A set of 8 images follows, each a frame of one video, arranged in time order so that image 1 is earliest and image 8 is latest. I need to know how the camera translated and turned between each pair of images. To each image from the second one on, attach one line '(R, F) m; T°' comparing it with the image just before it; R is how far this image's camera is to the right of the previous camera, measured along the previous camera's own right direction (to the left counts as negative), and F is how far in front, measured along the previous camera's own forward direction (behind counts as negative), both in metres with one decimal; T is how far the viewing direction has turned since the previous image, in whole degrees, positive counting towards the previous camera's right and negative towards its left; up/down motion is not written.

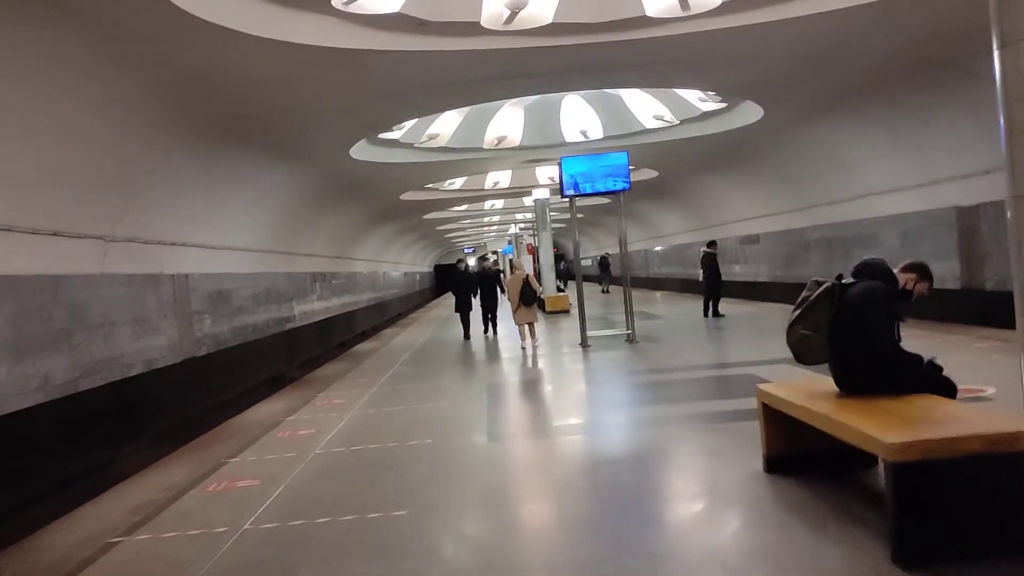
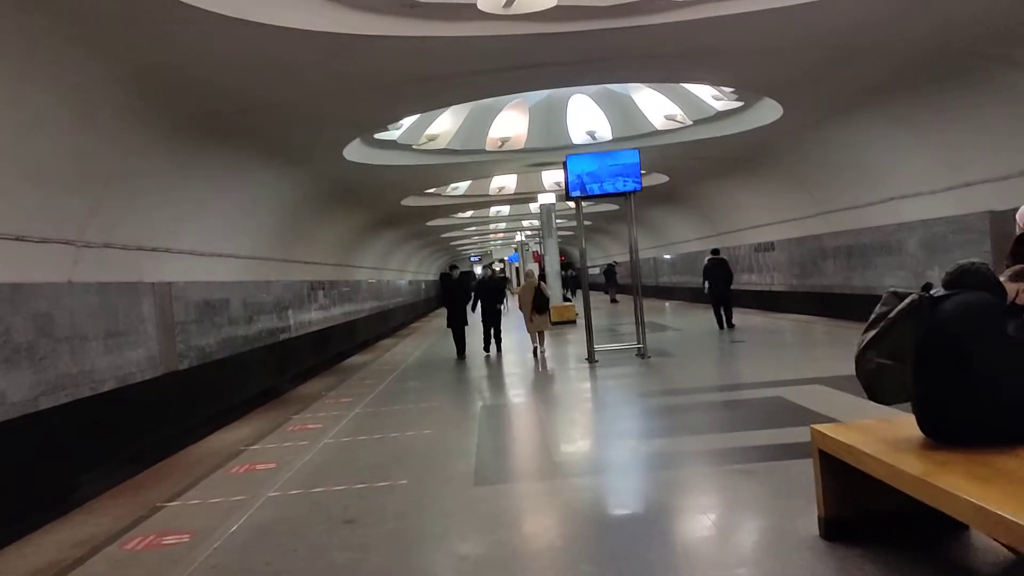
(+0.1, +0.7) m; -1°
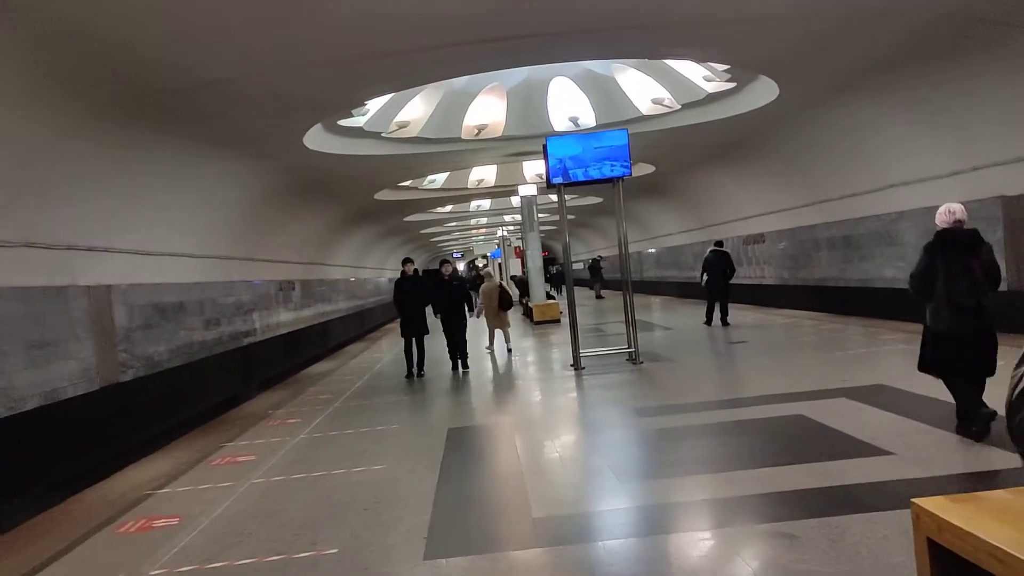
(+0.1, +0.9) m; +1°
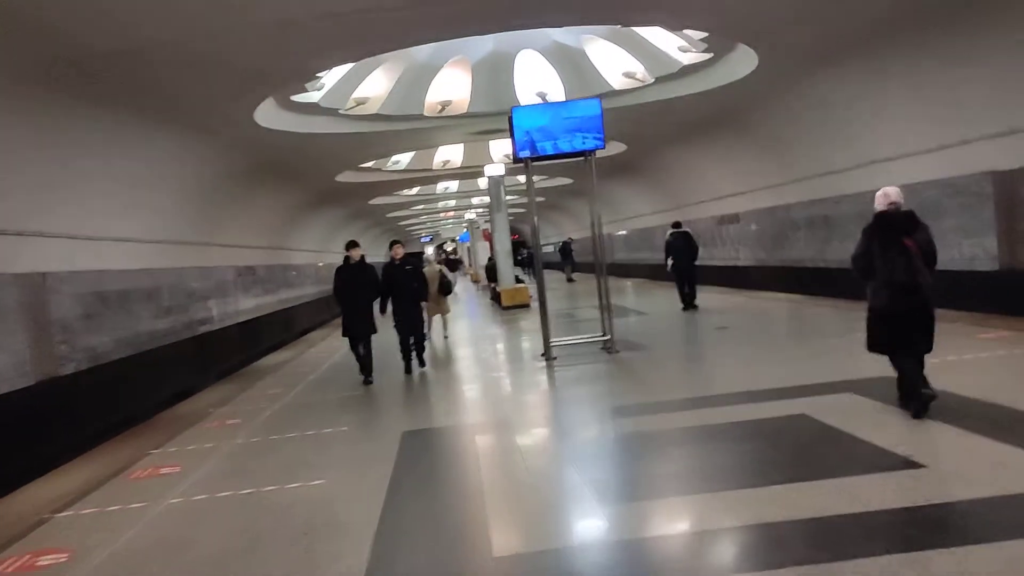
(+0.1, +0.6) m; +2°
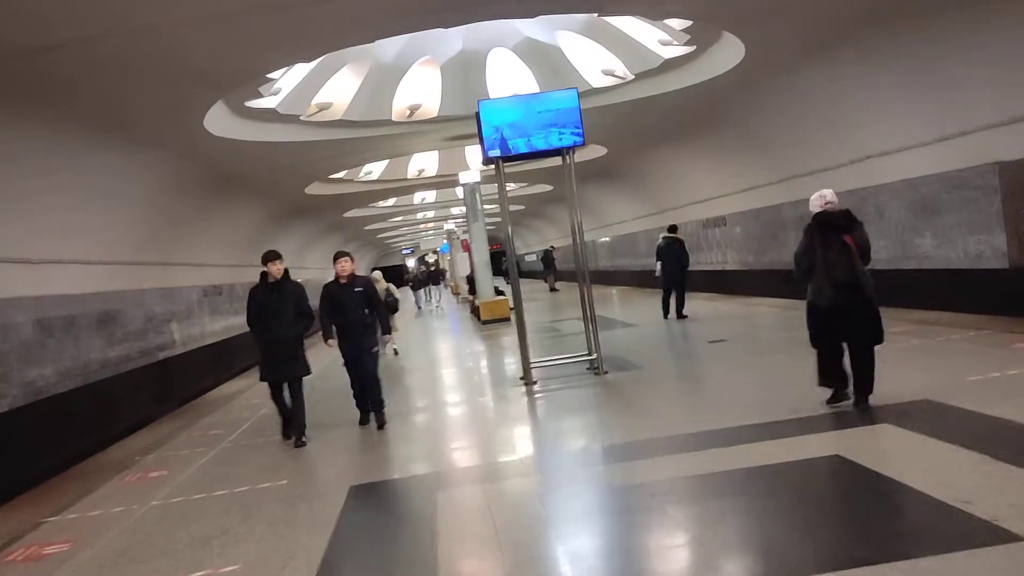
(+0.1, +0.7) m; +1°
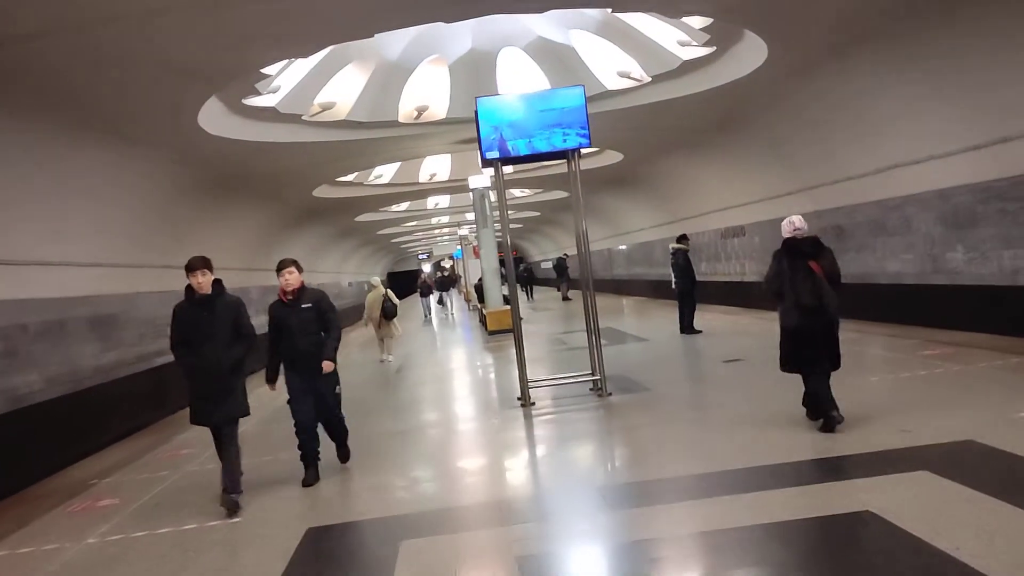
(+0.1, +0.5) m; -1°
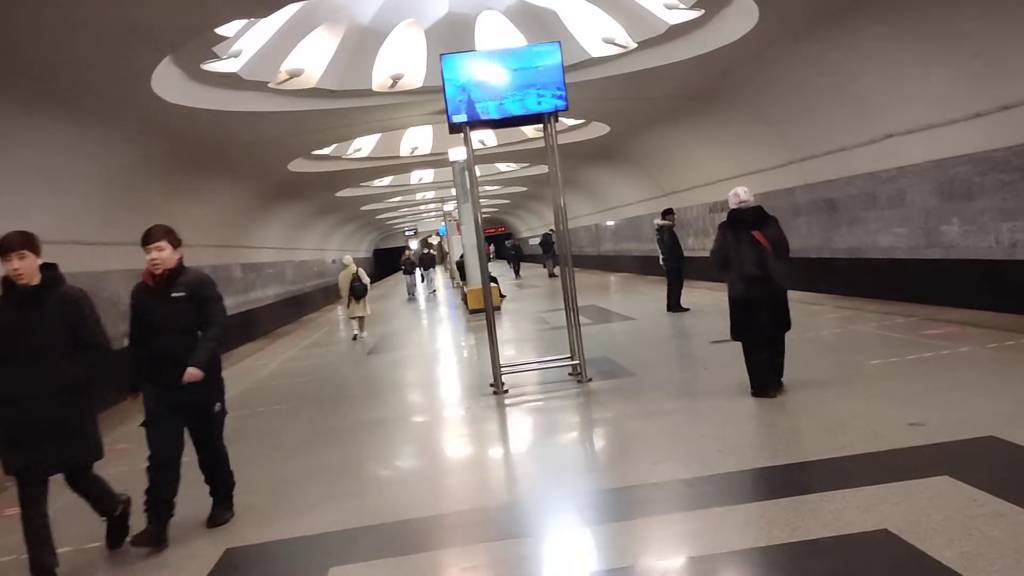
(+0.1, +0.5) m; +1°
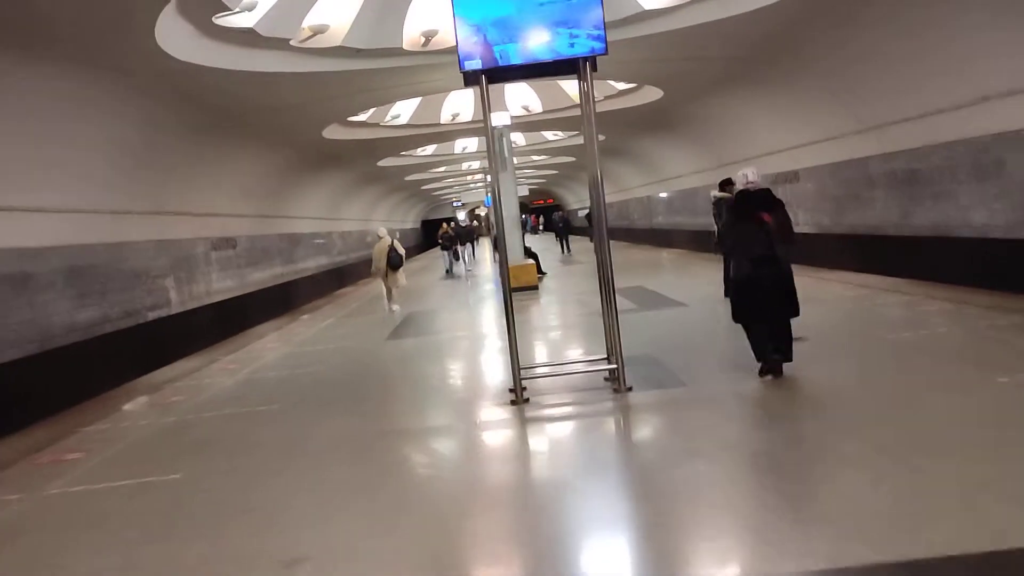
(+0.1, +0.9) m; -4°
